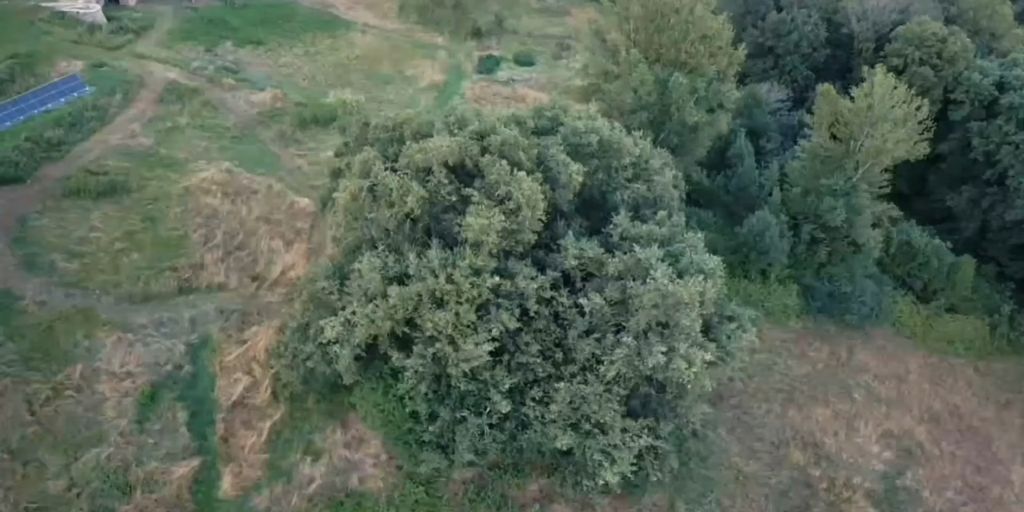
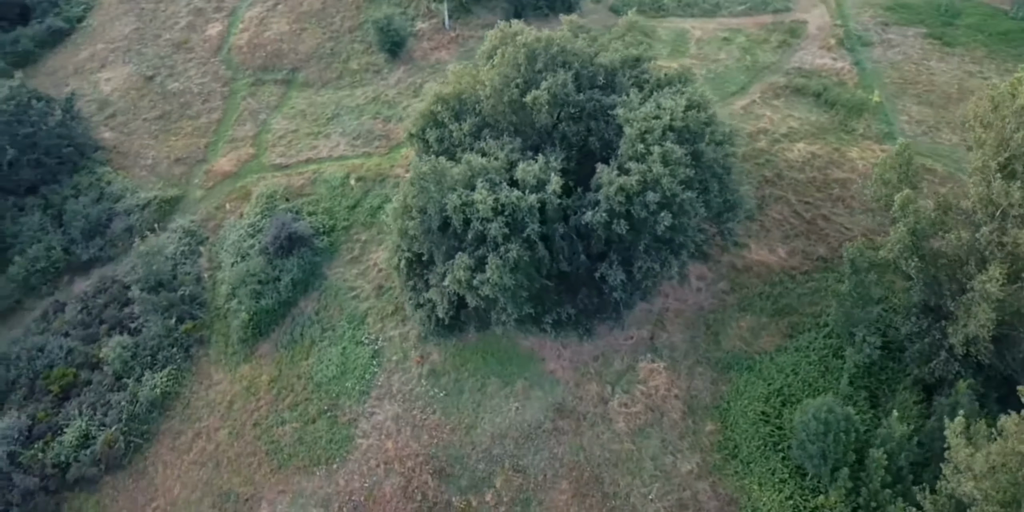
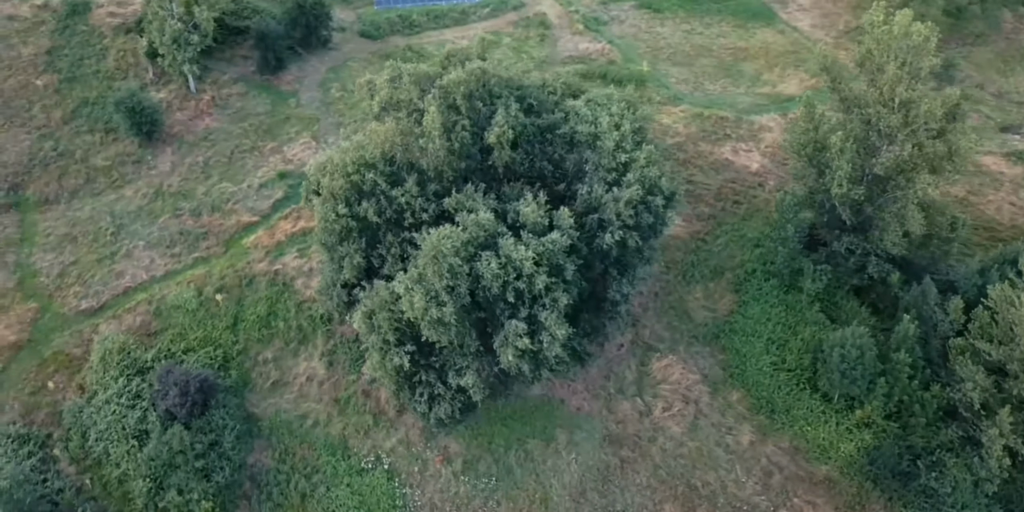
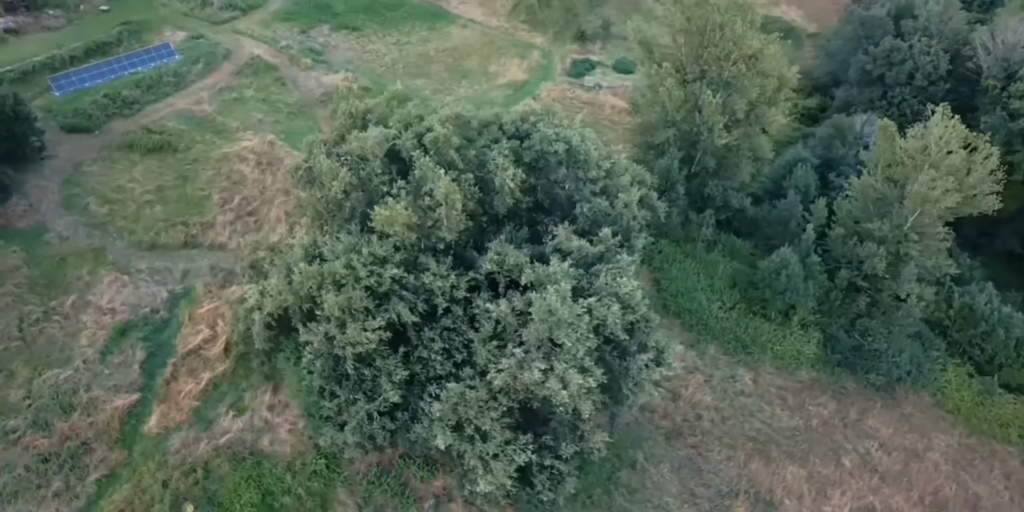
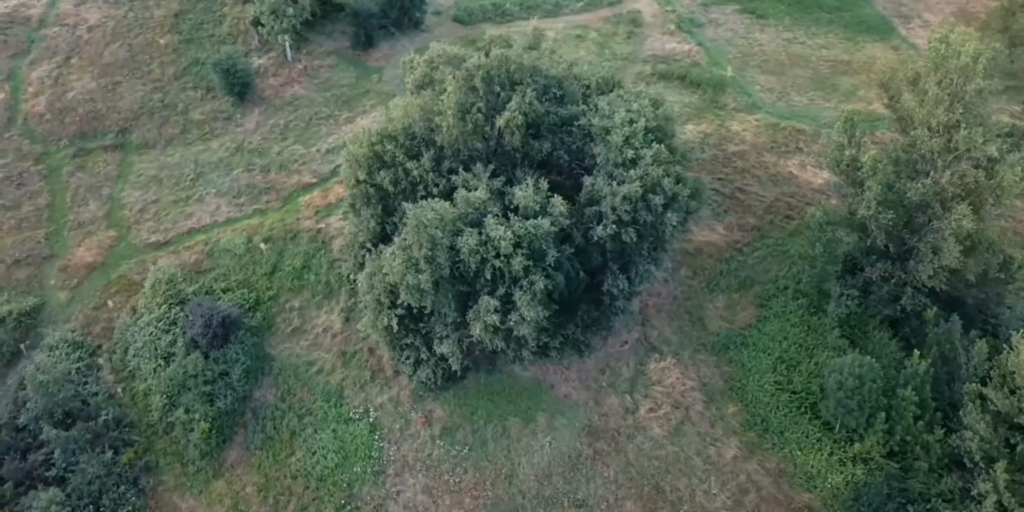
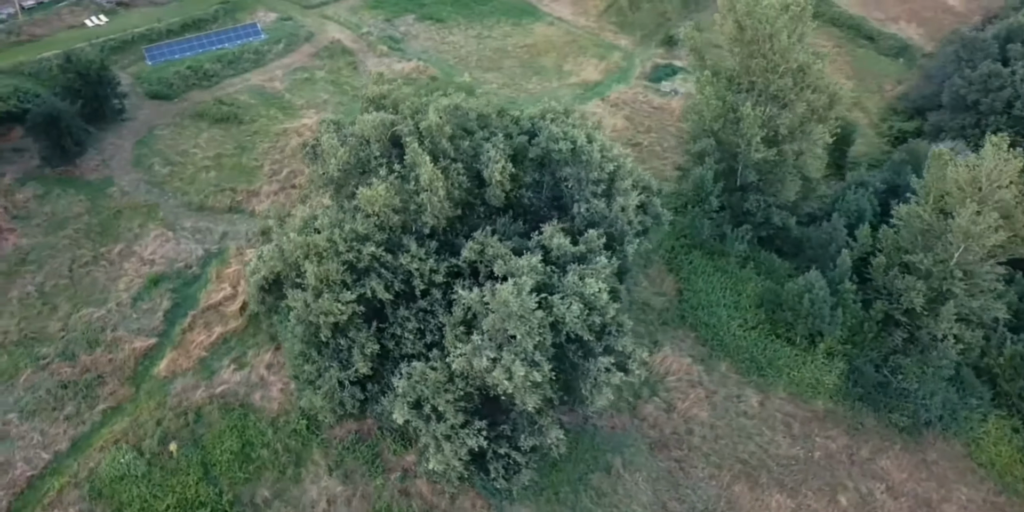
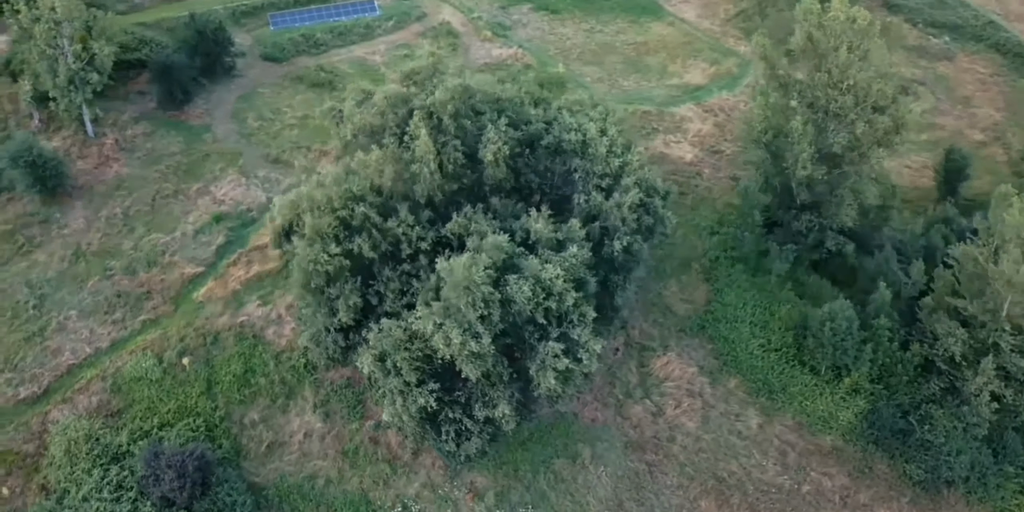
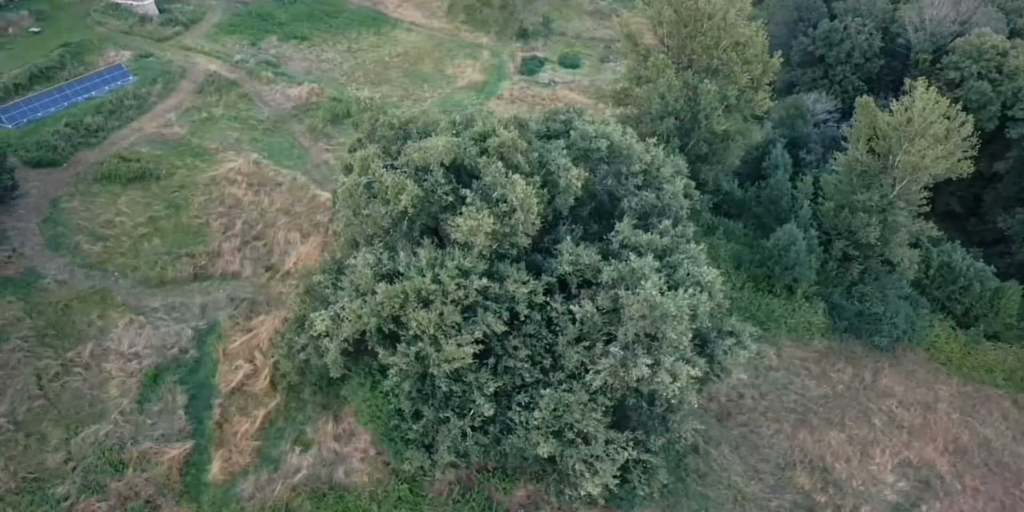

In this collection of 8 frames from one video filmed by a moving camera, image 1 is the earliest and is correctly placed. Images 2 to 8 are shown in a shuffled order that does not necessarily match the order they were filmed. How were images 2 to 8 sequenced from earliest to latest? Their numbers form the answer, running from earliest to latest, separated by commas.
8, 4, 6, 7, 3, 5, 2
